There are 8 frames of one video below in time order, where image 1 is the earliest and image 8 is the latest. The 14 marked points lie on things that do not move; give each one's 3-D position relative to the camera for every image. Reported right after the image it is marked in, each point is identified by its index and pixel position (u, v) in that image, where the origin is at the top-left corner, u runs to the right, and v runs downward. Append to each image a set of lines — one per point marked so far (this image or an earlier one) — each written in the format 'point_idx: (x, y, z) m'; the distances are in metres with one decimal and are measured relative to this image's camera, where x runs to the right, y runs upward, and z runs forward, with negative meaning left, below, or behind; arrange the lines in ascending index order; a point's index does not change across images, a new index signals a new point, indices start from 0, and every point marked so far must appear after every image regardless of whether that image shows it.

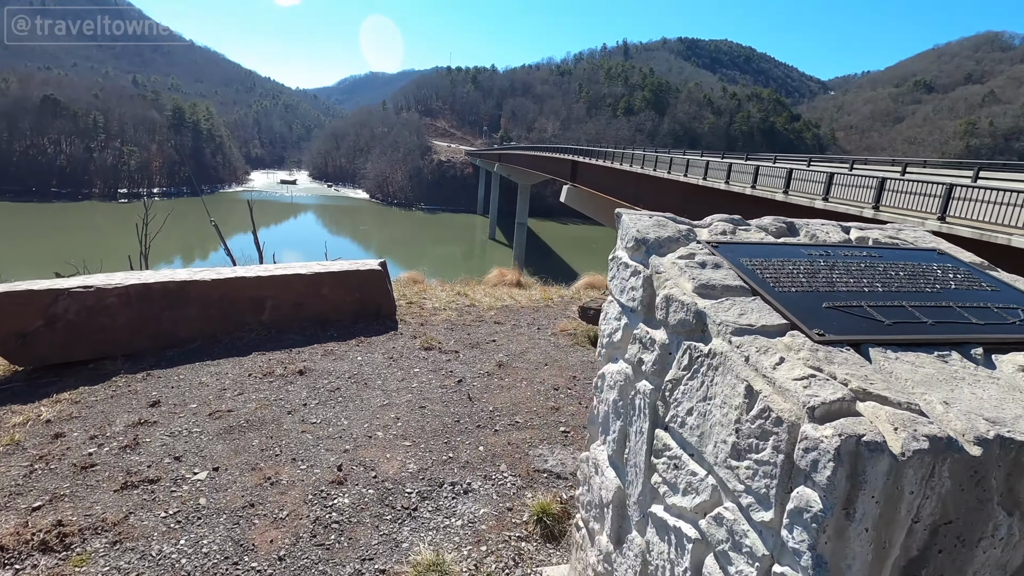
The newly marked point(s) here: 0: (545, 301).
0: (+0.5, -0.2, +9.0) m
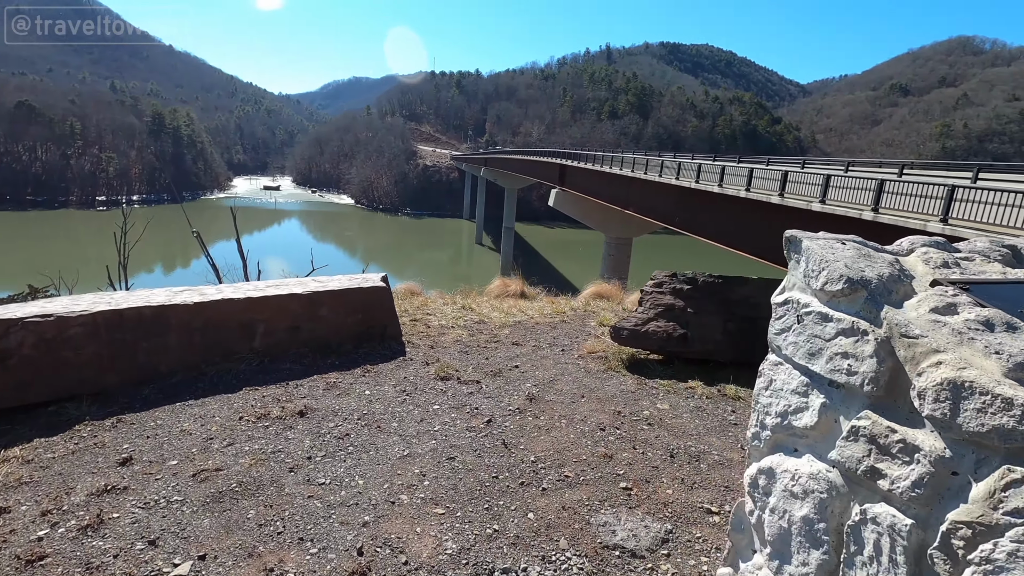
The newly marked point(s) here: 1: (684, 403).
0: (+0.7, -0.4, +8.4) m
1: (+1.4, -0.9, +4.6) m
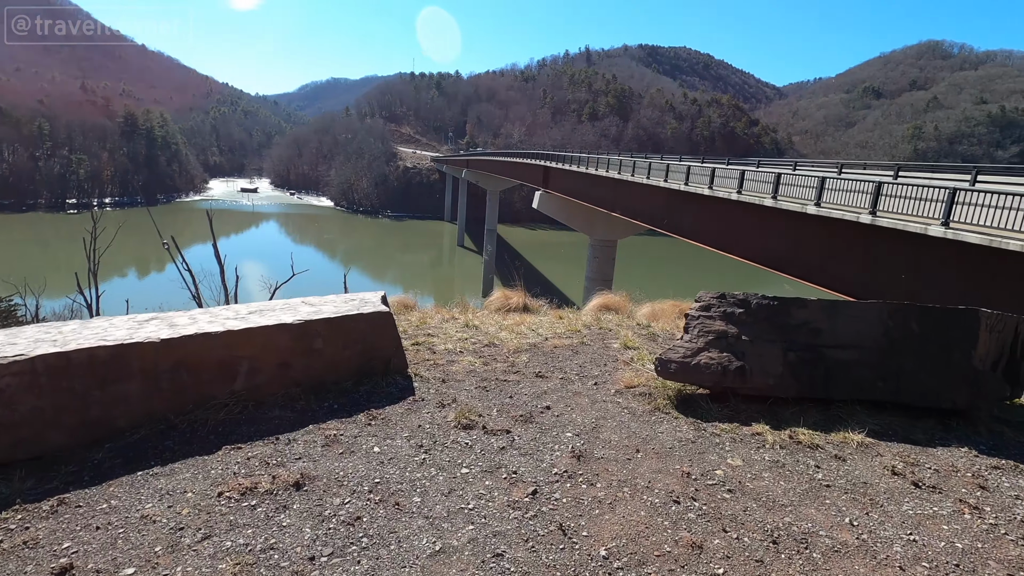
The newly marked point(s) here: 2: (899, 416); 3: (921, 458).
0: (+0.8, -0.6, +7.6) m
1: (+1.7, -1.2, +3.8) m
2: (+3.3, -1.1, +4.7) m
3: (+2.9, -1.2, +4.0) m
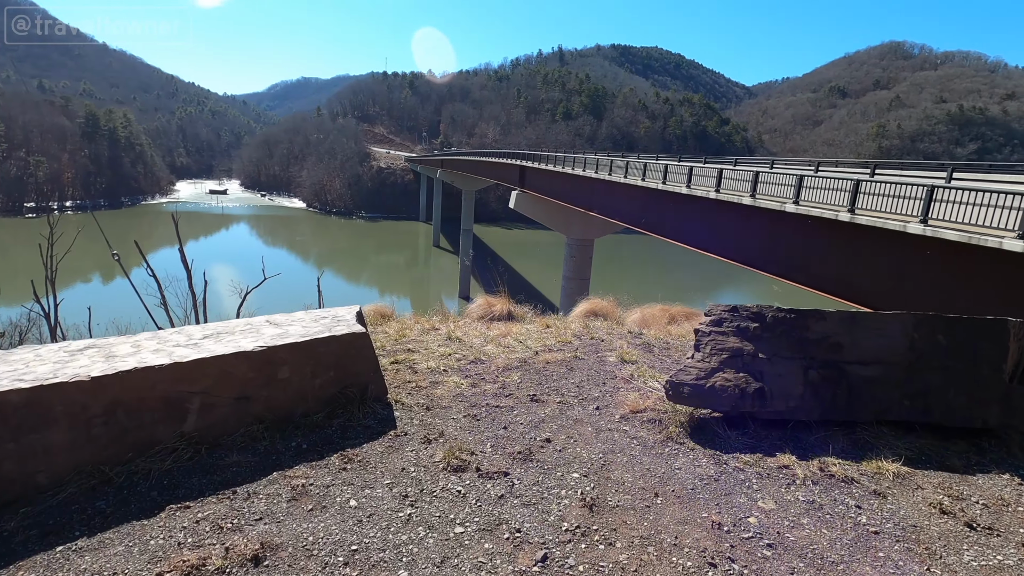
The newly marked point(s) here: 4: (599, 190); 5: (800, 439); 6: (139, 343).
0: (+0.6, -0.7, +7.1) m
1: (+1.7, -1.3, +3.4) m
2: (+3.2, -1.2, +4.3) m
3: (+2.9, -1.3, +3.6) m
4: (+2.7, +3.4, +18.9) m
5: (+2.1, -1.1, +4.1) m
6: (-2.8, -0.4, +4.2) m
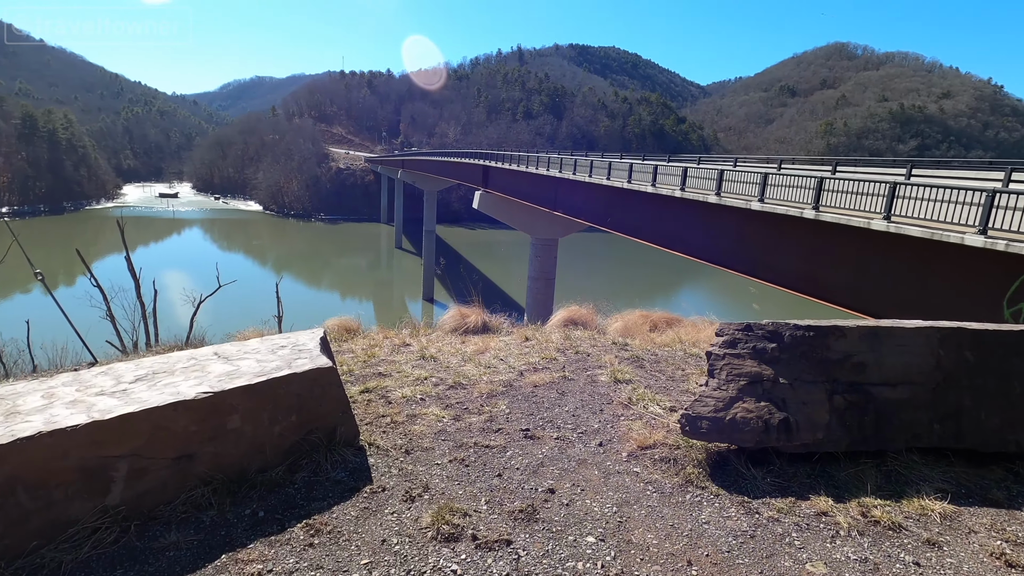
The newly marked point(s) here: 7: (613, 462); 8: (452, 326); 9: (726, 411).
0: (+0.4, -0.9, +6.6) m
1: (+1.7, -1.4, +2.9) m
2: (+3.2, -1.3, +3.9) m
3: (+2.9, -1.4, +3.2) m
4: (+1.7, +3.2, +18.4) m
5: (+2.1, -1.2, +3.7) m
6: (-2.8, -0.6, +3.4) m
7: (+0.7, -1.2, +3.8) m
8: (-1.0, -0.6, +9.6) m
9: (+1.4, -0.8, +3.7) m
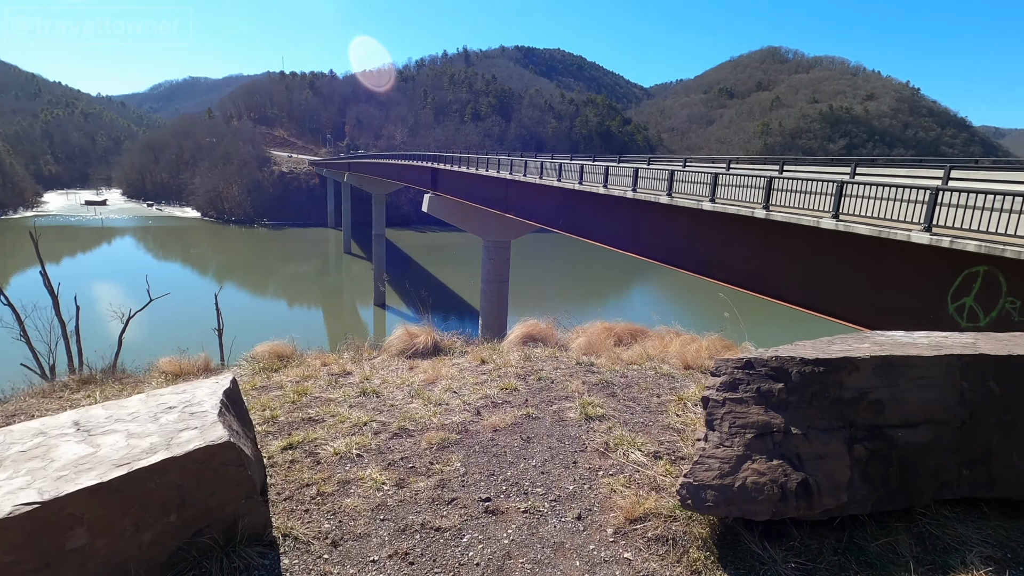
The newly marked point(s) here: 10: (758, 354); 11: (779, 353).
0: (0.0, -1.1, +5.8) m
1: (+1.6, -1.6, +2.2) m
2: (+2.9, -1.4, +3.4) m
3: (+2.7, -1.5, +2.6) m
4: (+0.1, +3.0, +17.7) m
5: (+1.9, -1.4, +3.0) m
6: (-3.0, -0.9, +2.4) m
7: (+0.5, -1.4, +3.1) m
8: (-1.7, -0.9, +8.7) m
9: (+1.2, -1.0, +3.0) m
10: (+1.5, -0.4, +3.5) m
11: (+1.7, -0.4, +3.5) m
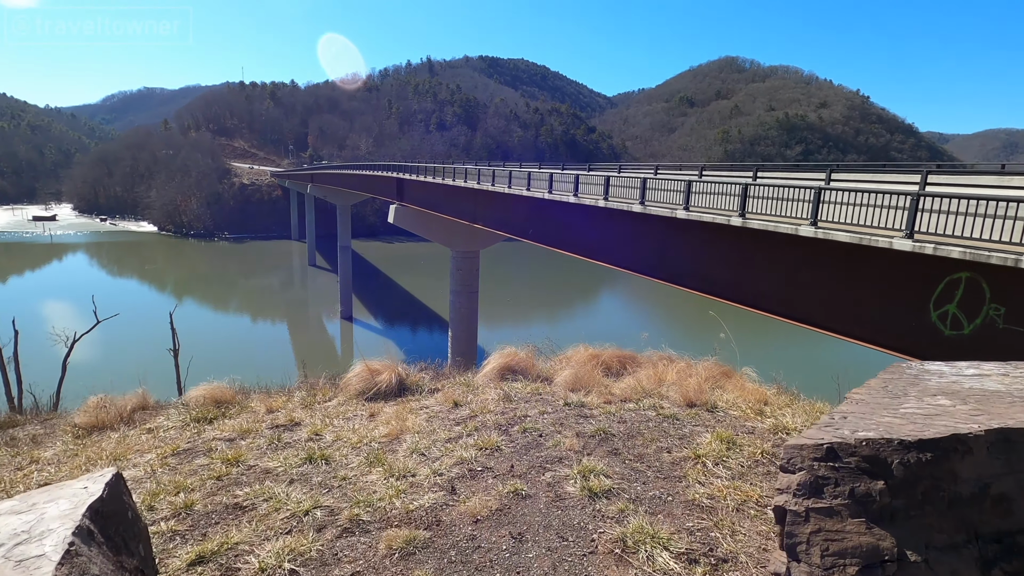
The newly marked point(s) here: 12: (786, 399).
0: (-0.2, -1.5, +4.7) m
1: (+1.6, -1.8, +1.2) m
2: (+2.9, -1.6, +2.4) m
3: (+2.8, -1.8, +1.7) m
4: (-0.8, +2.5, +16.7) m
5: (+1.9, -1.7, +2.1) m
6: (-3.0, -1.3, +1.1) m
7: (+0.5, -1.7, +2.0) m
8: (-2.0, -1.3, +7.5) m
9: (+1.2, -1.3, +2.0) m
10: (+1.5, -0.7, +2.5) m
11: (+1.6, -0.7, +2.5) m
12: (+3.6, -1.5, +7.4) m
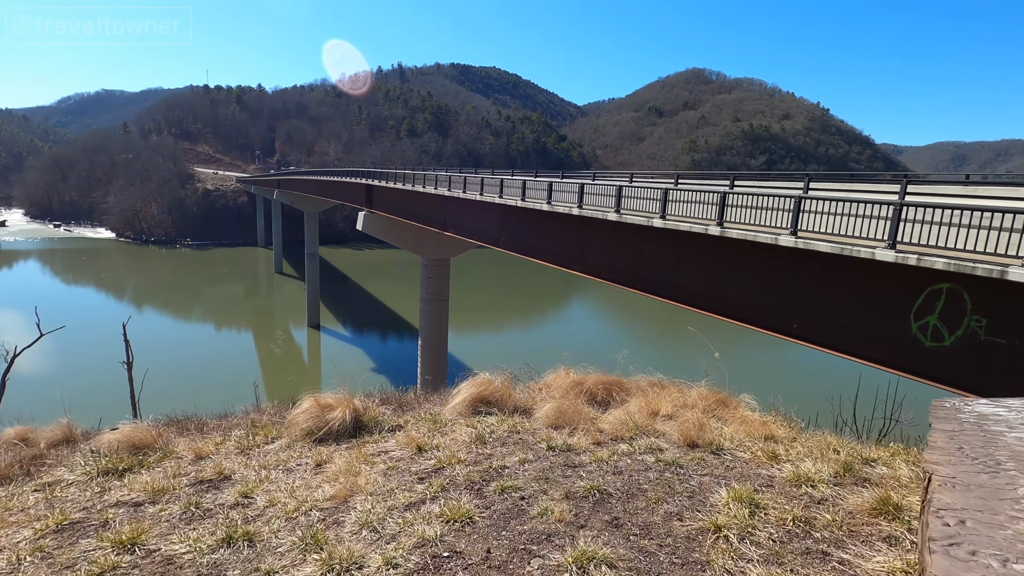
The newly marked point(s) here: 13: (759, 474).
0: (-0.3, -1.7, +3.7) m
1: (+1.6, -2.0, +0.3) m
2: (+2.9, -1.8, +1.6) m
3: (+2.8, -1.9, +0.8) m
4: (-1.6, +2.1, +15.6) m
5: (+1.9, -1.8, +1.2) m
6: (-3.0, -1.5, 0.0) m
7: (+0.4, -1.9, +1.0) m
8: (-2.3, -1.6, +6.4) m
9: (+1.2, -1.5, +1.1) m
10: (+1.4, -0.9, +1.6) m
11: (+1.6, -0.9, +1.6) m
12: (+3.3, -1.7, +6.5) m
13: (+2.2, -1.7, +5.0) m
